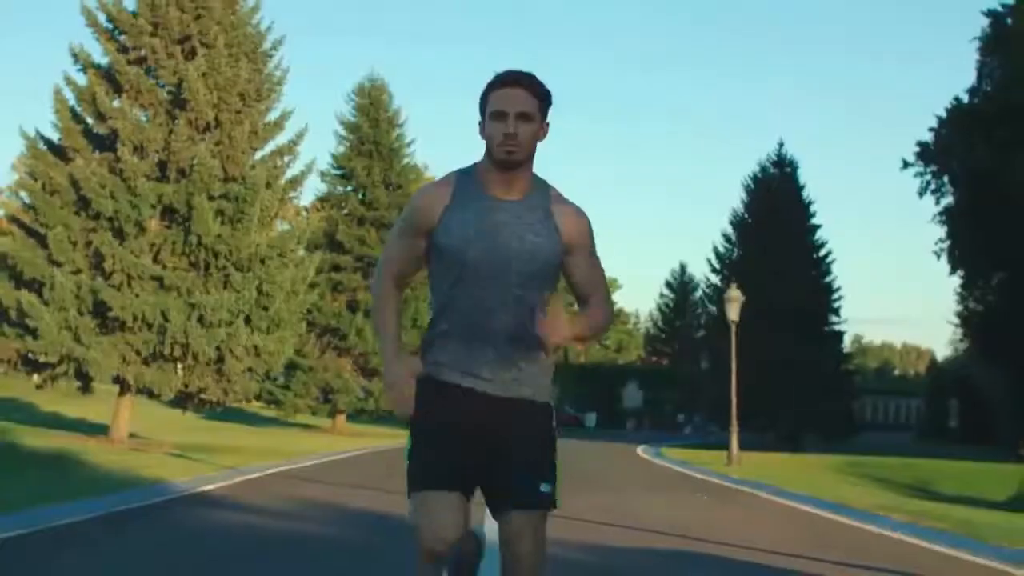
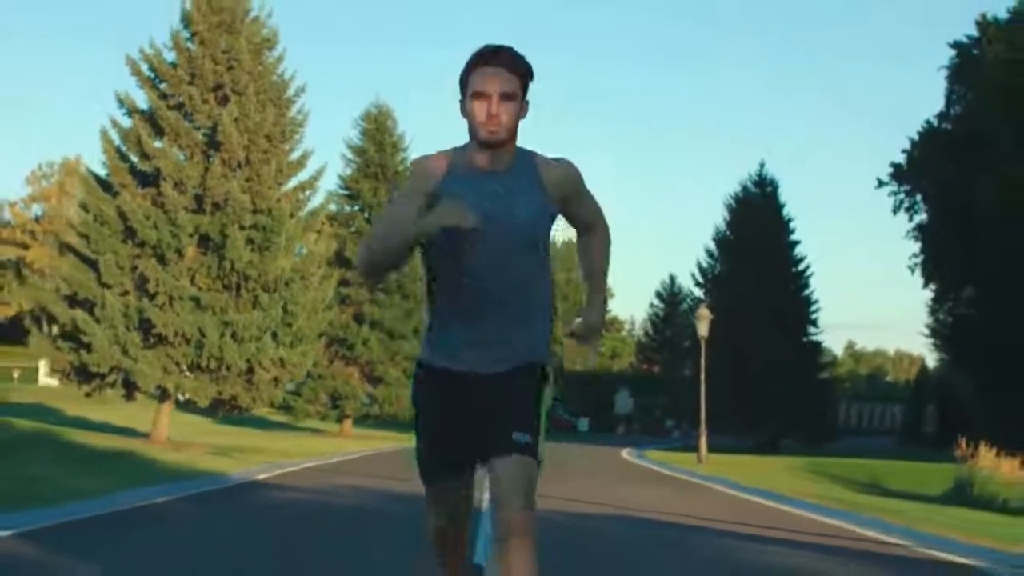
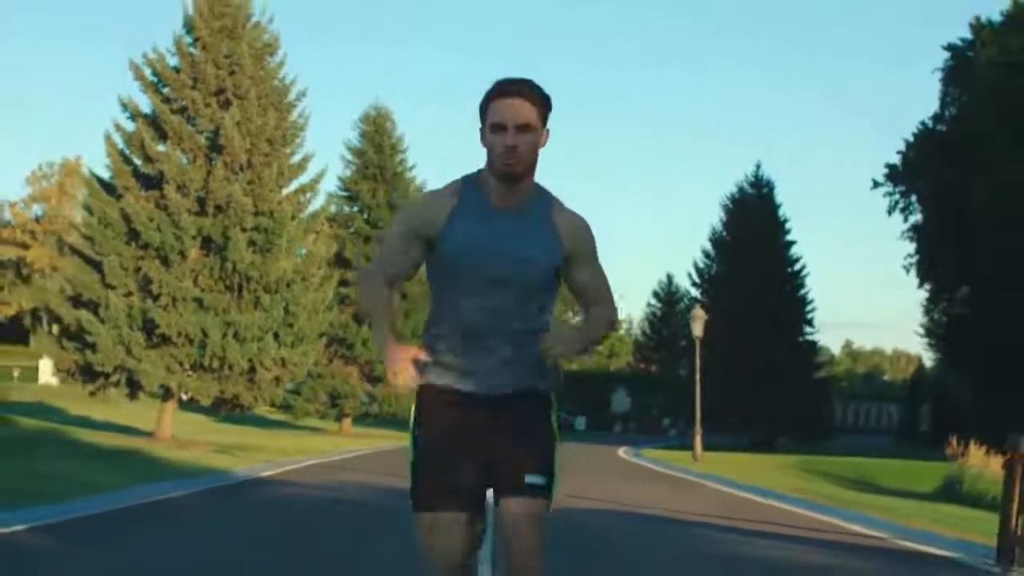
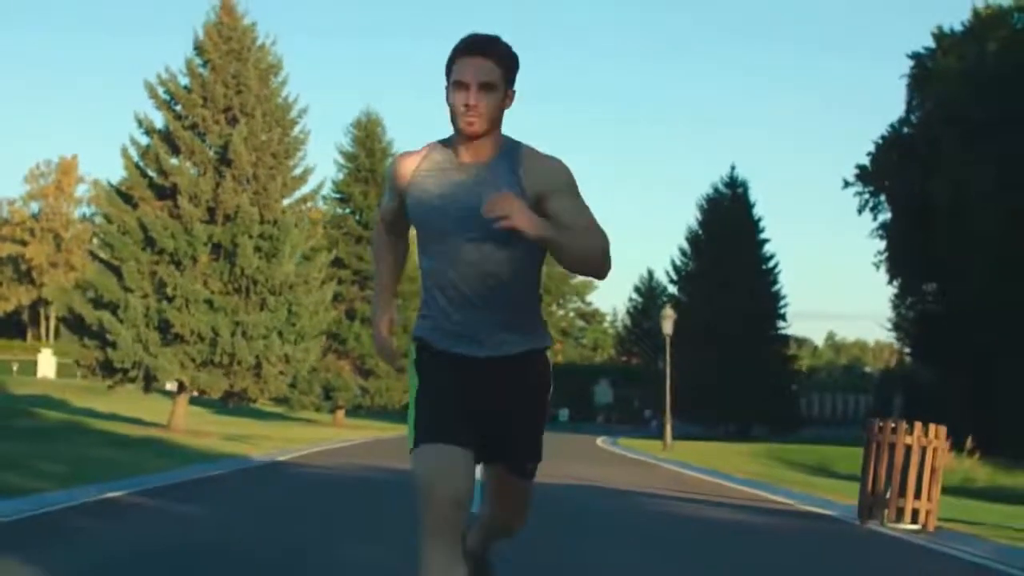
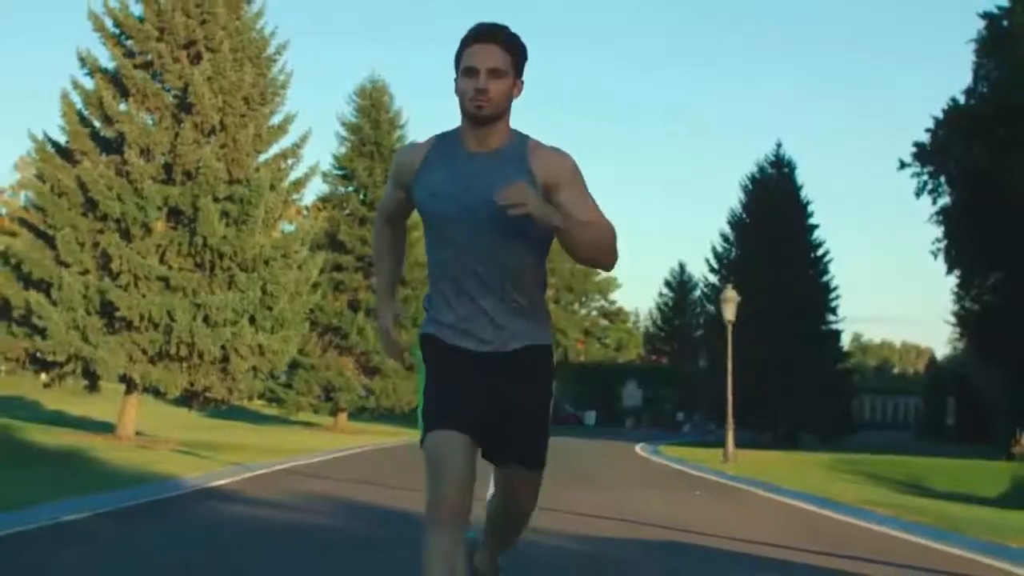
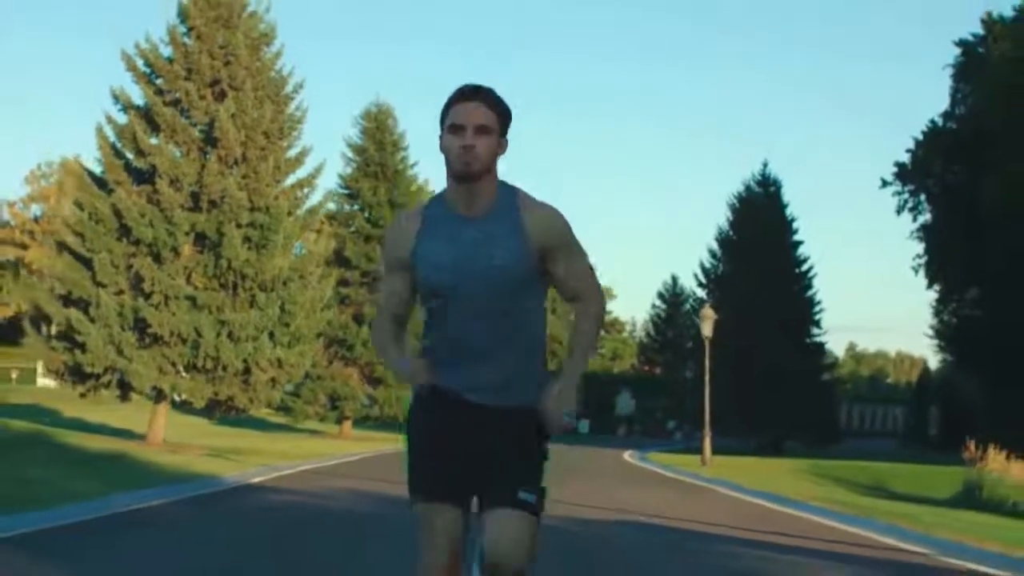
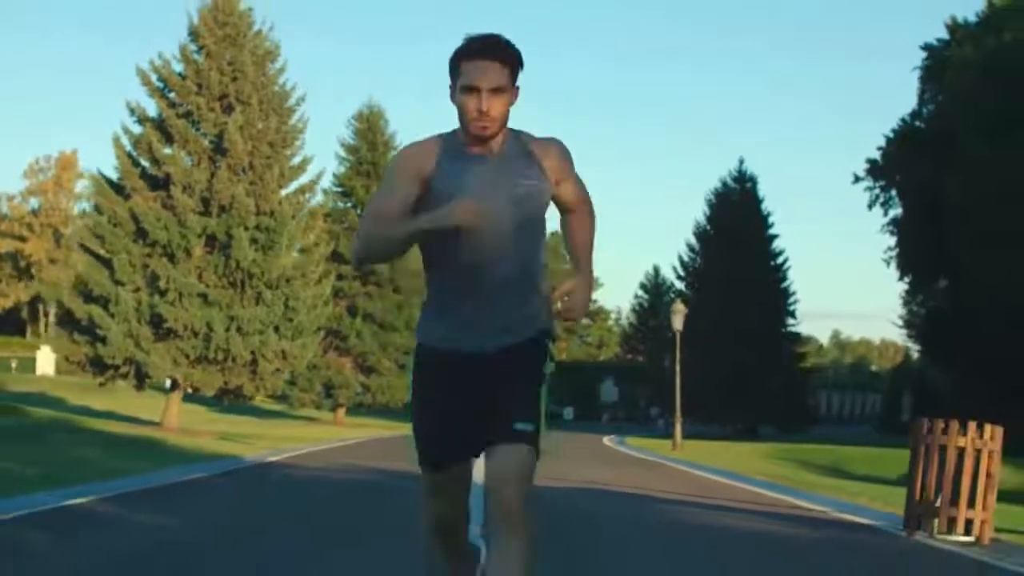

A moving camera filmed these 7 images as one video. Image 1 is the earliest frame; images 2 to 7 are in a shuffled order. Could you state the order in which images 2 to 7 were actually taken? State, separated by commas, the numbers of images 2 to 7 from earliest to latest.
5, 6, 2, 3, 7, 4
